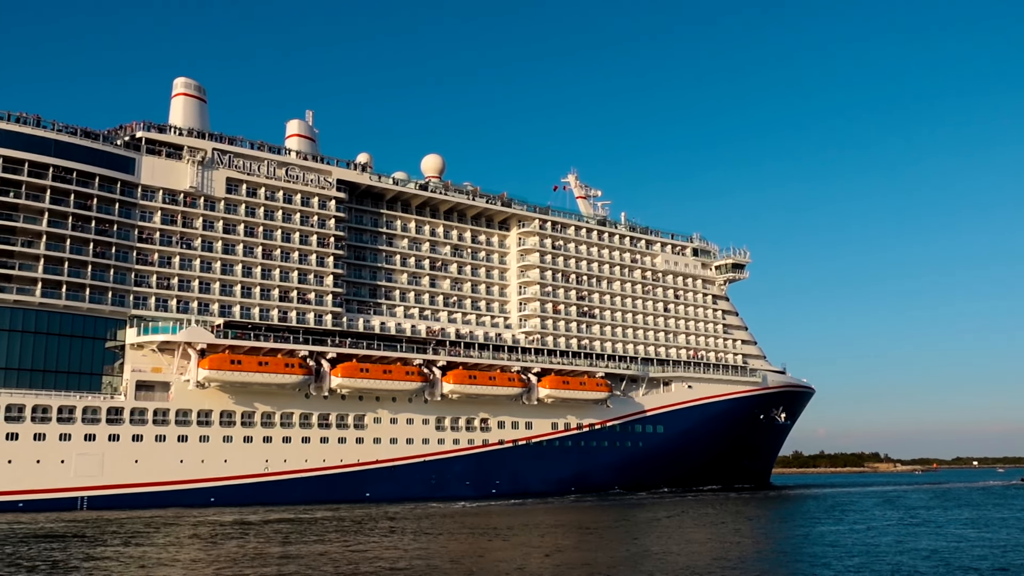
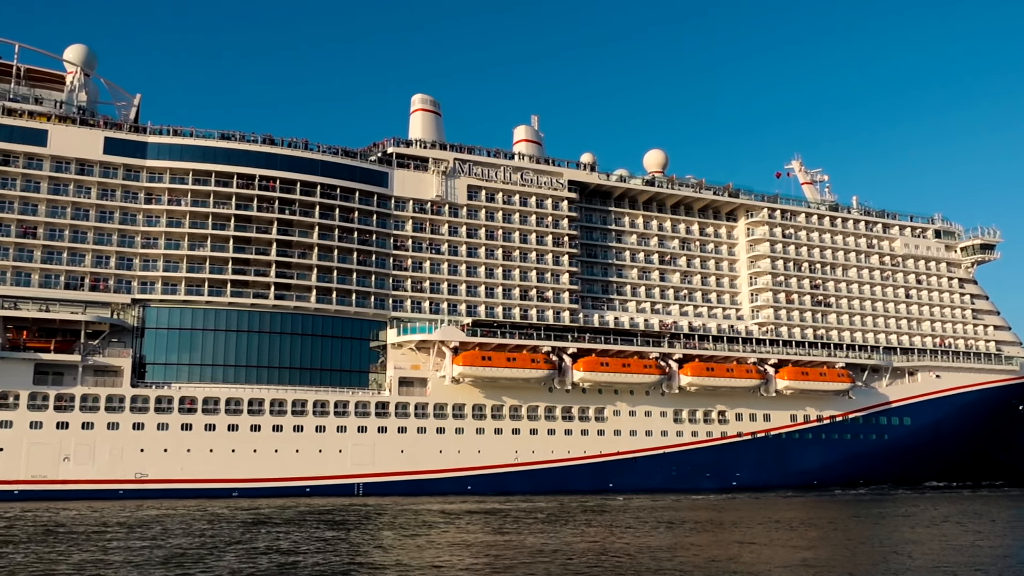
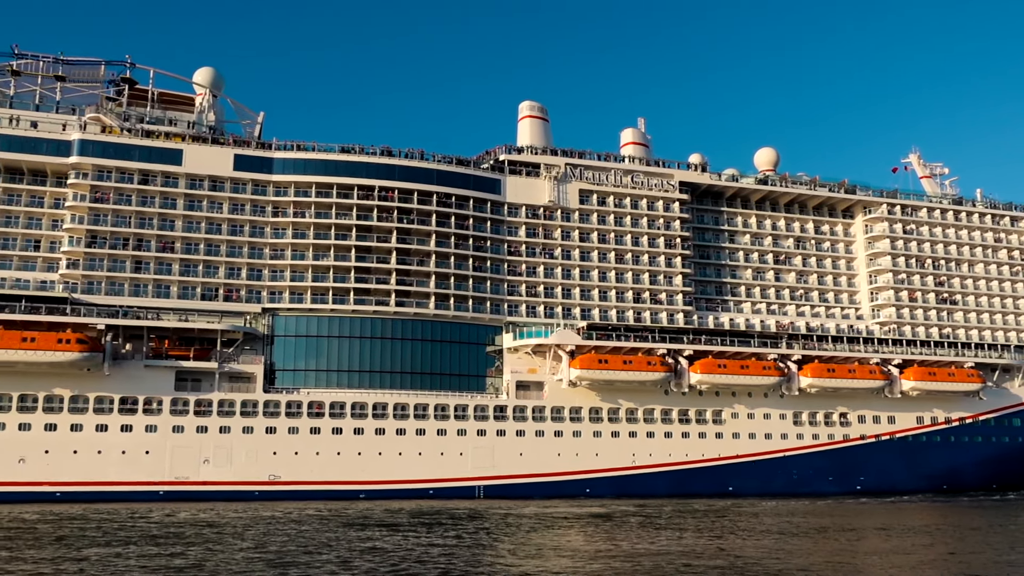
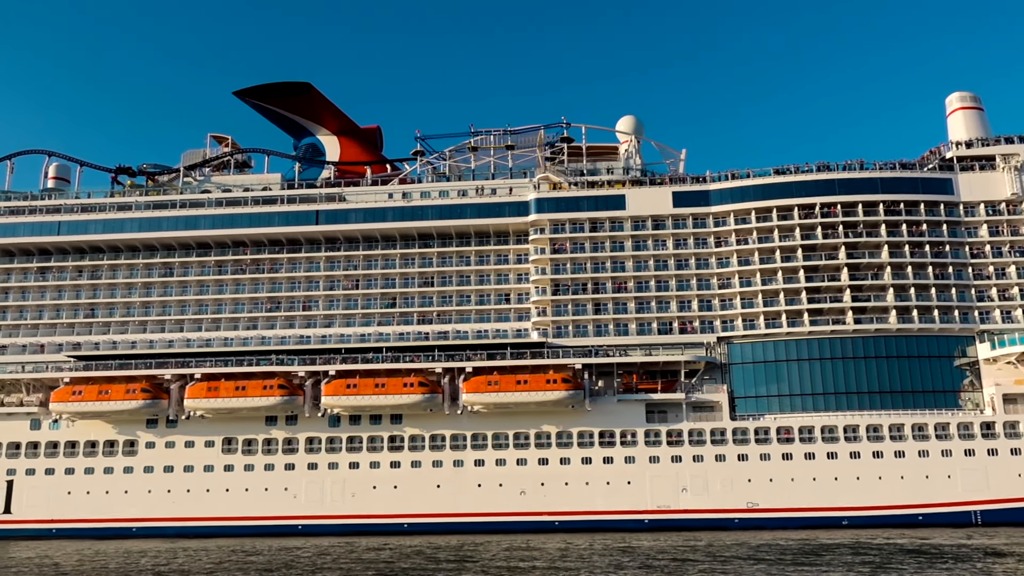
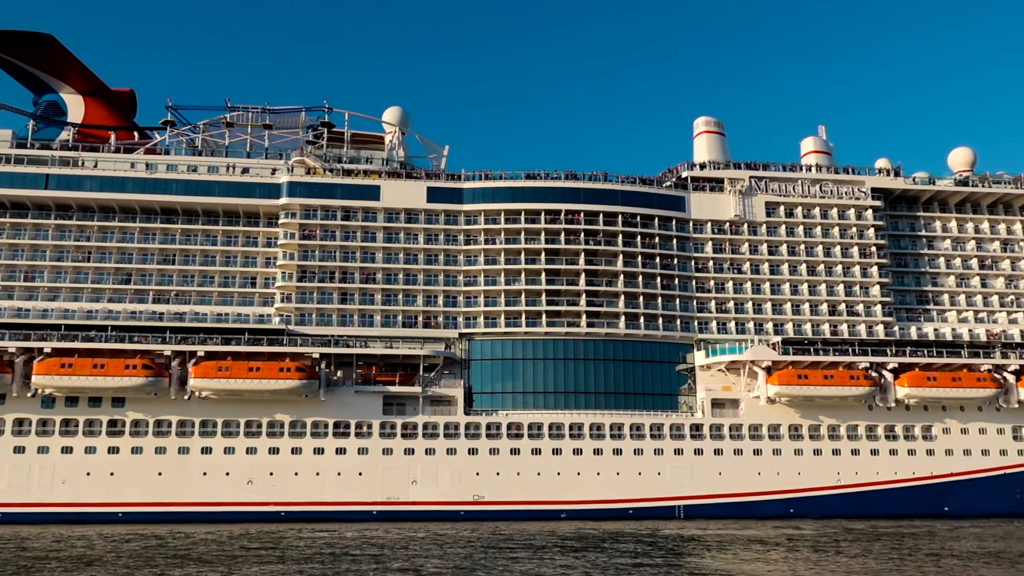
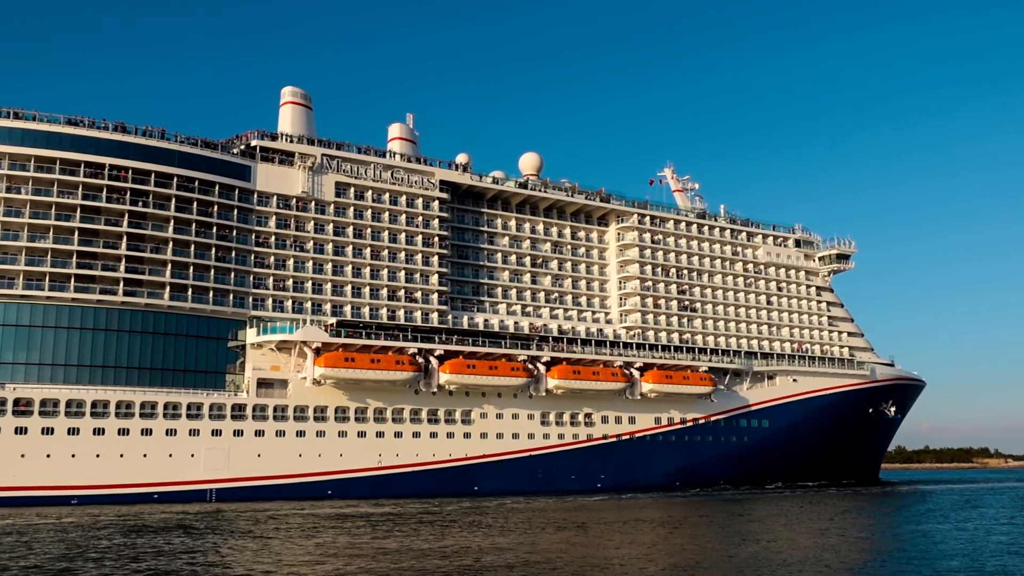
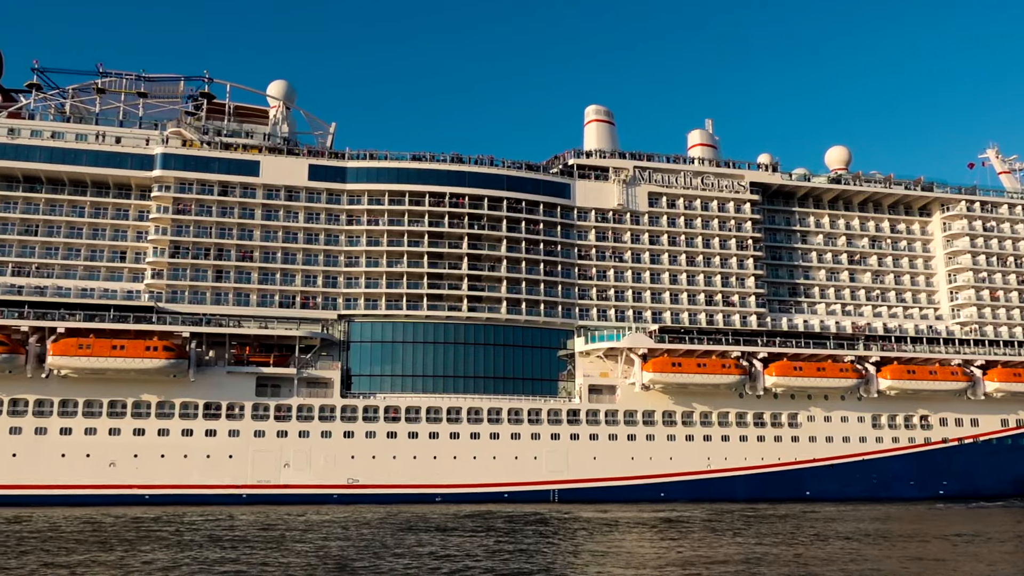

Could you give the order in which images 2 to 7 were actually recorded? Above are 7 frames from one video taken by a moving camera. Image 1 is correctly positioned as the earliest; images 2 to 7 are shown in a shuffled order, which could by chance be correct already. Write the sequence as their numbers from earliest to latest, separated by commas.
6, 2, 3, 7, 5, 4
